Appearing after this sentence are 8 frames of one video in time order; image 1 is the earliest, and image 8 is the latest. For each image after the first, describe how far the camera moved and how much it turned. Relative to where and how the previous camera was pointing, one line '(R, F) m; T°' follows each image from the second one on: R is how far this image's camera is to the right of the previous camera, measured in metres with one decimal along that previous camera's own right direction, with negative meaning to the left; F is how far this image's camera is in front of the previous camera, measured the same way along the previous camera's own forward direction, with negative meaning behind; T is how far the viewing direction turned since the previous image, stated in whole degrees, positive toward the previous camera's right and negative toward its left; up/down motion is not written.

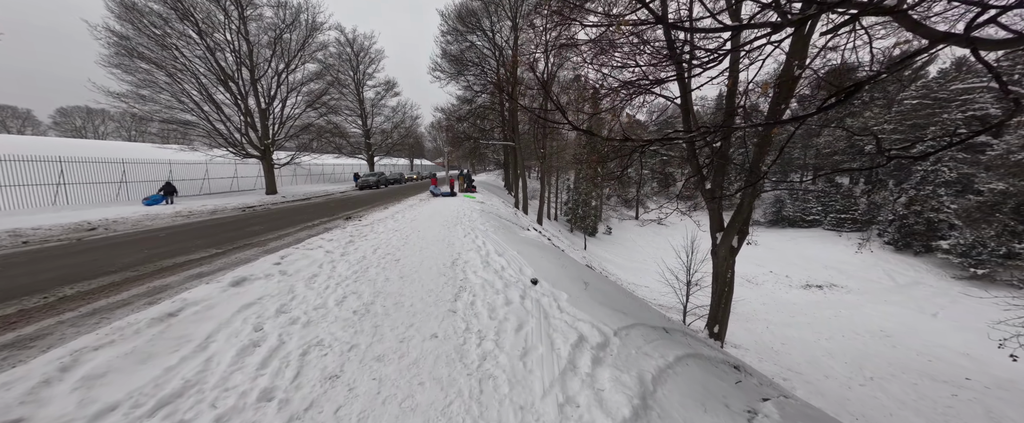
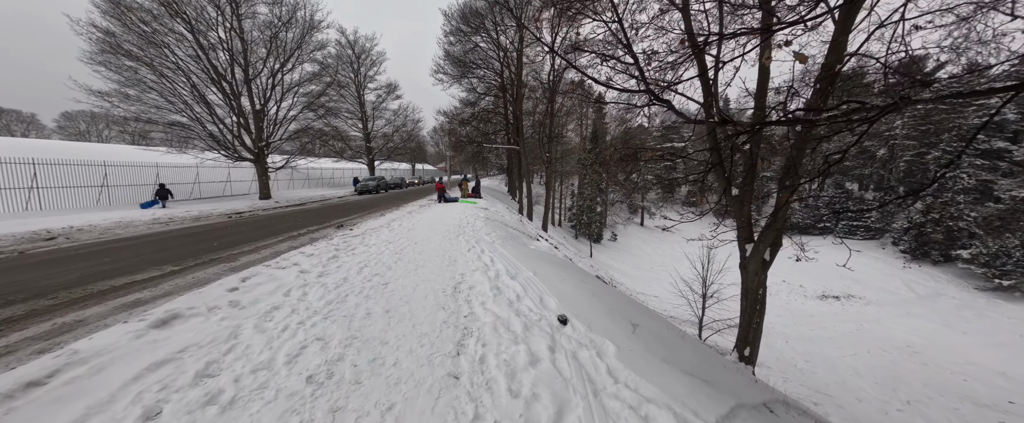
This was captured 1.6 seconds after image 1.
(-0.1, +0.7) m; 0°
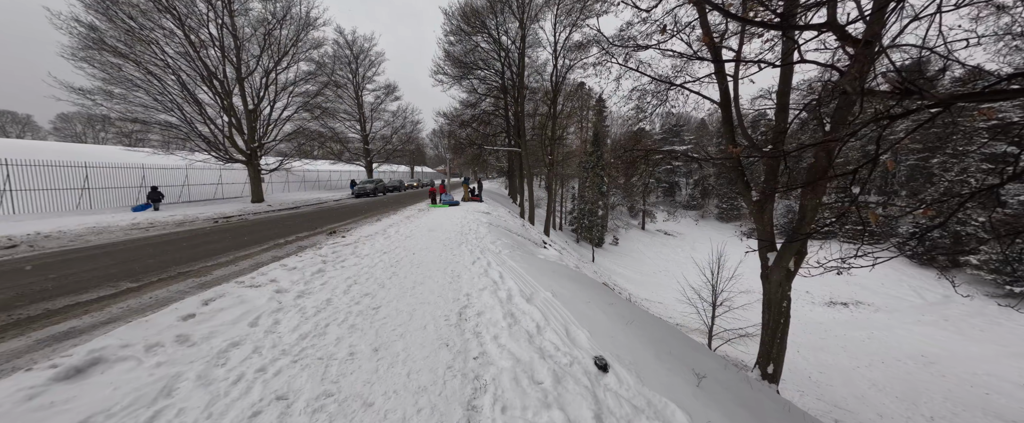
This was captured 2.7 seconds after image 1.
(-0.1, +0.5) m; 0°
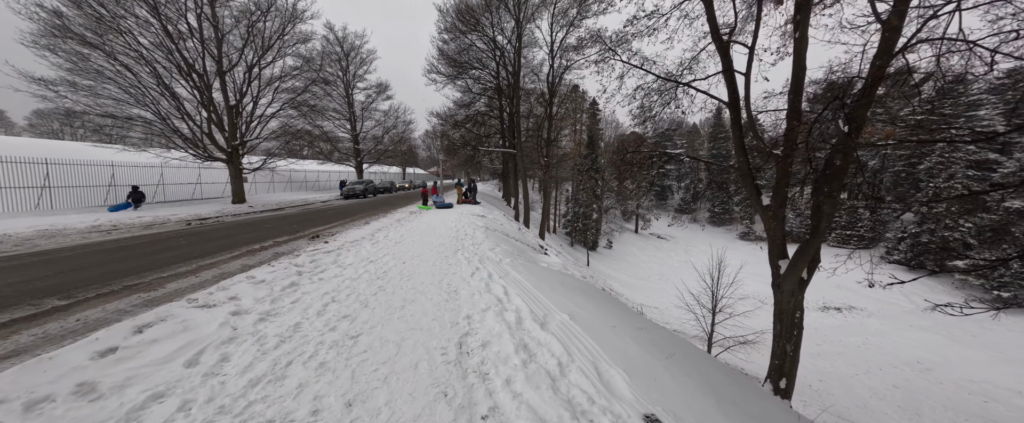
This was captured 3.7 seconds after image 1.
(-0.1, +0.4) m; +1°
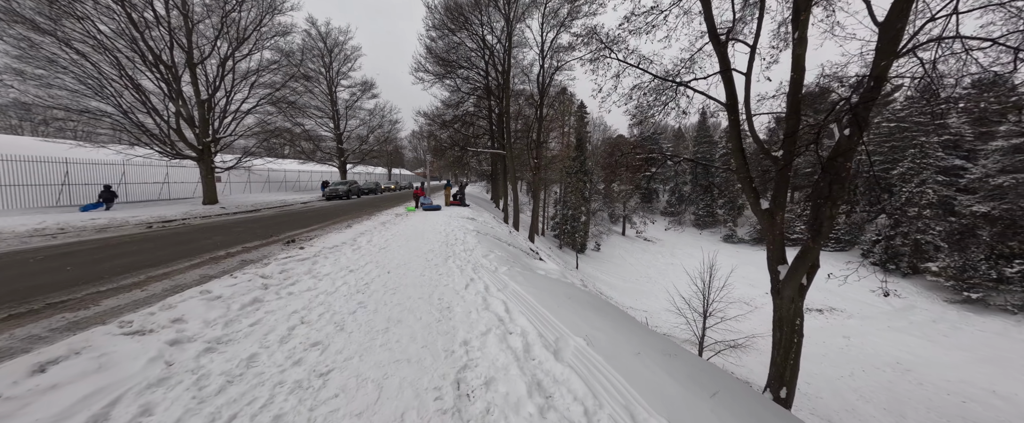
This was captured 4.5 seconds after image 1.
(-0.1, +0.3) m; +2°
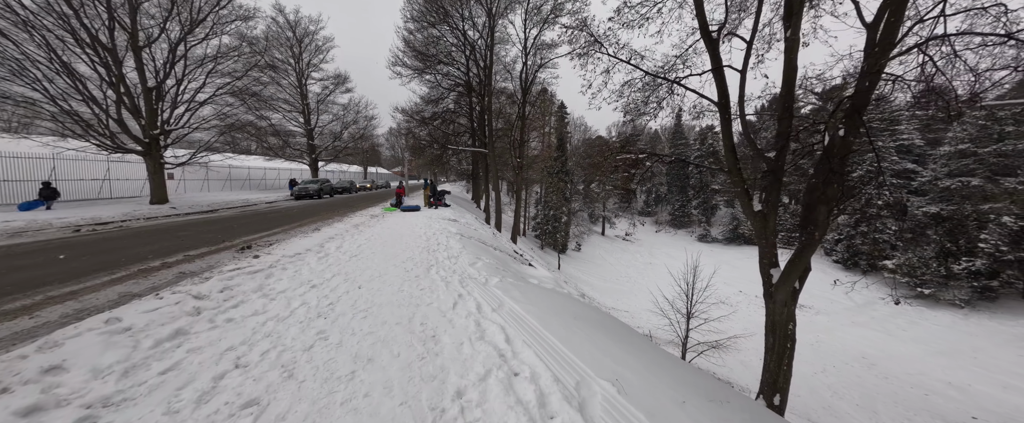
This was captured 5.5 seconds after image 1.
(-0.1, +0.4) m; +4°
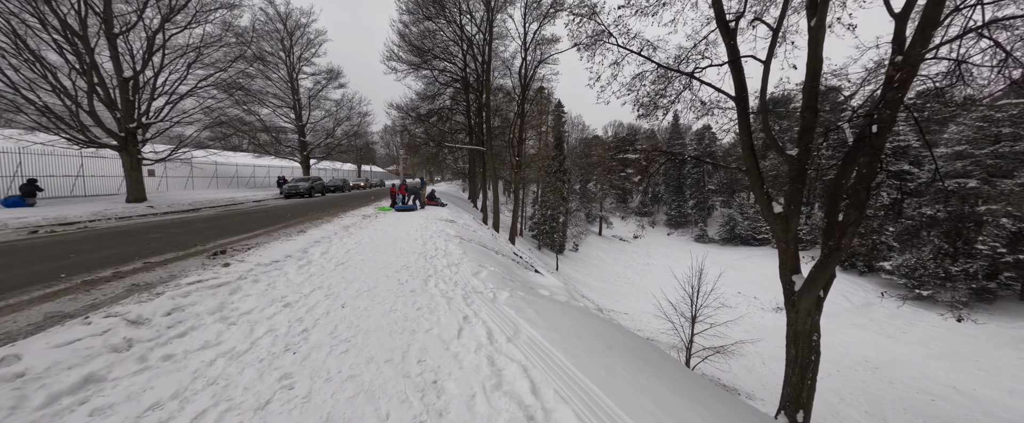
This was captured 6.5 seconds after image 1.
(-0.2, +0.5) m; +1°
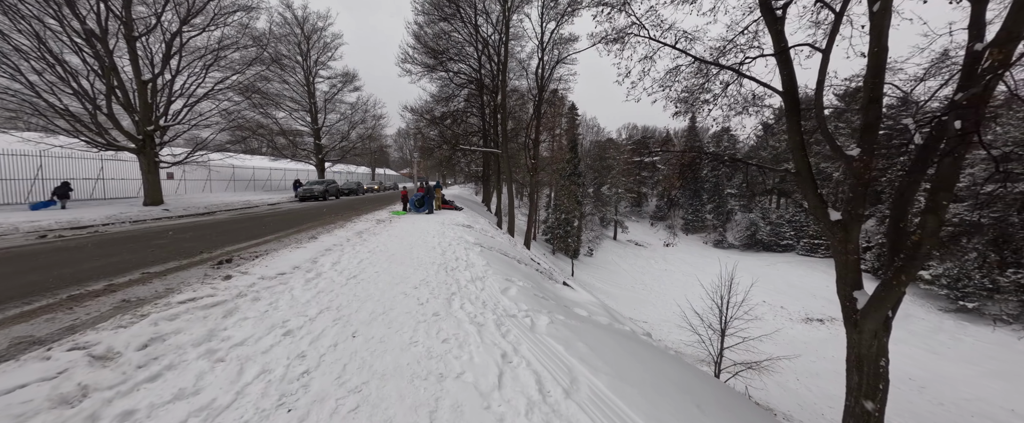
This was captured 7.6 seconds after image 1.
(-0.2, +0.4) m; -2°
